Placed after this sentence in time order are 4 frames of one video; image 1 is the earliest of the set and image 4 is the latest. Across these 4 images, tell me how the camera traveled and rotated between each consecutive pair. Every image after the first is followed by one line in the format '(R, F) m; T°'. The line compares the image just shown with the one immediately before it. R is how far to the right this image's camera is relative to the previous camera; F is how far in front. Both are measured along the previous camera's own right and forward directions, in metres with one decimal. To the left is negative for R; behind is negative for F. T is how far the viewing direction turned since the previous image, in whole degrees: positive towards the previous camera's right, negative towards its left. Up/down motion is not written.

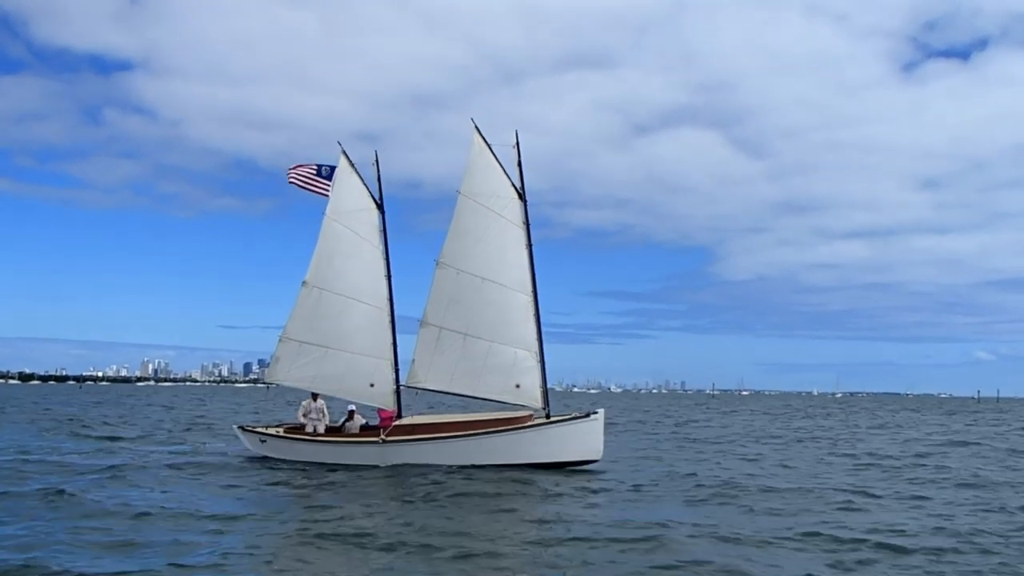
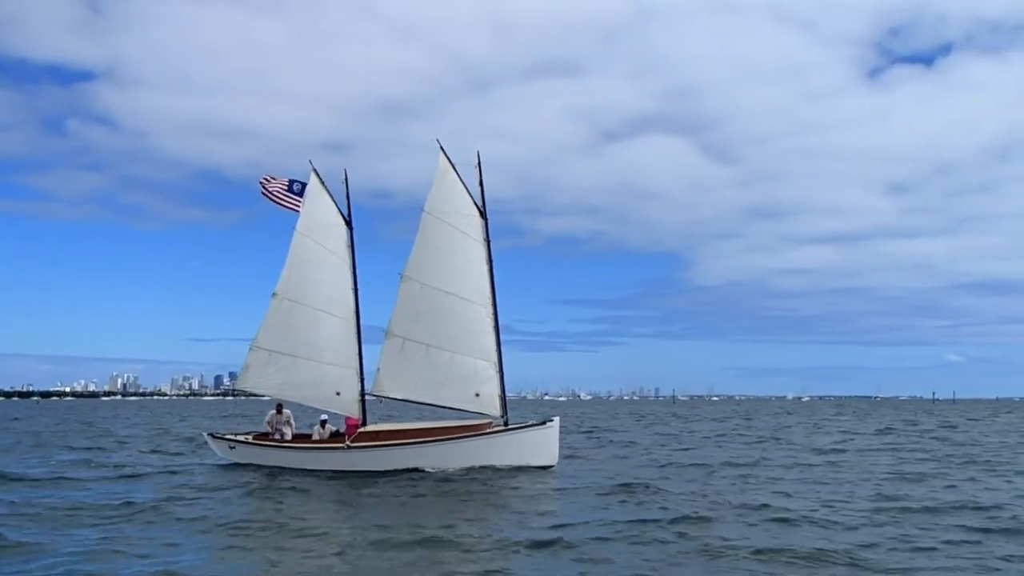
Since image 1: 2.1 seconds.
(+0.4, -1.4) m; +1°
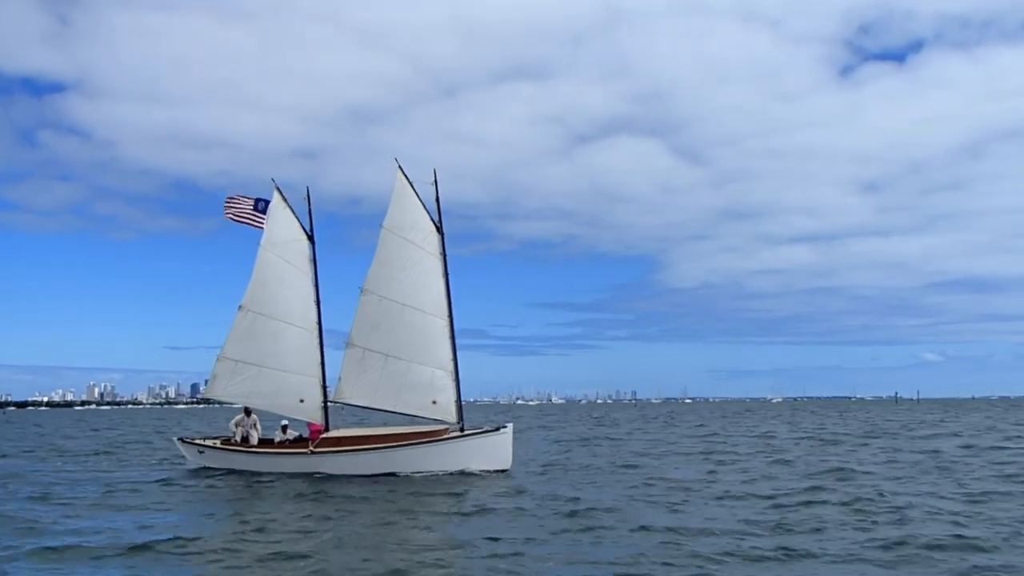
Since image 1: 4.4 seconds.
(+0.7, -1.6) m; +1°
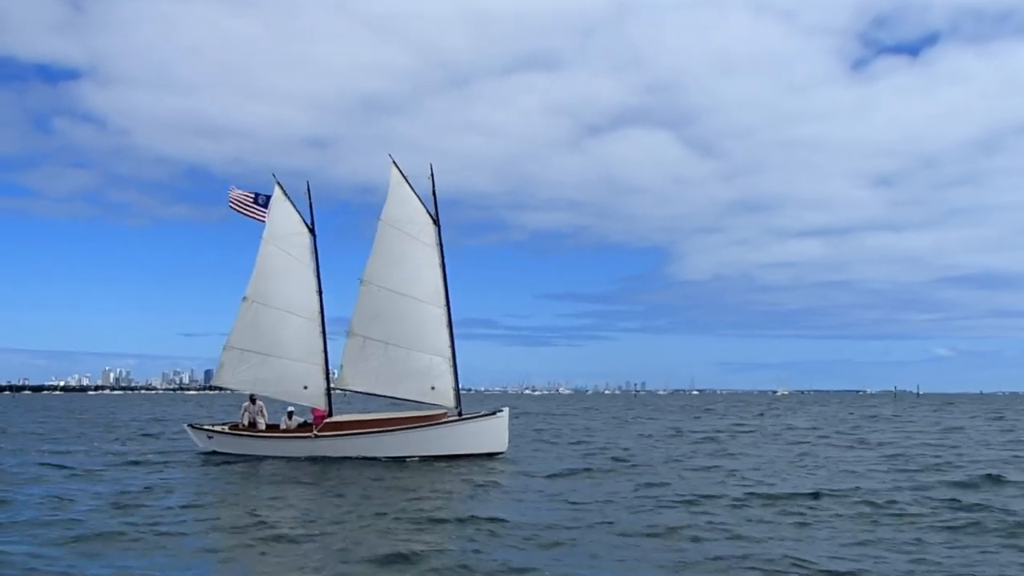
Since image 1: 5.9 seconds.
(+0.5, -1.3) m; -1°
